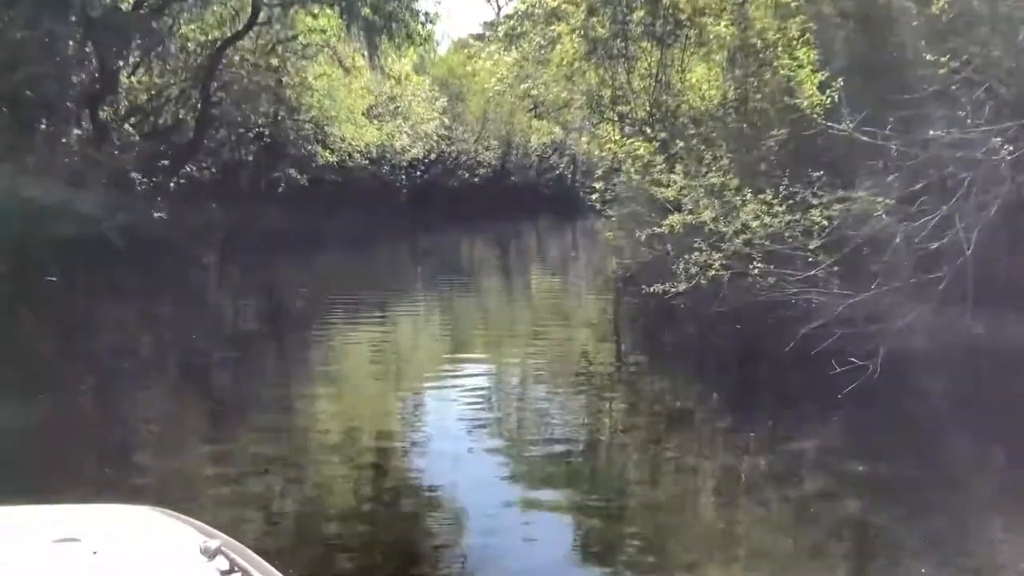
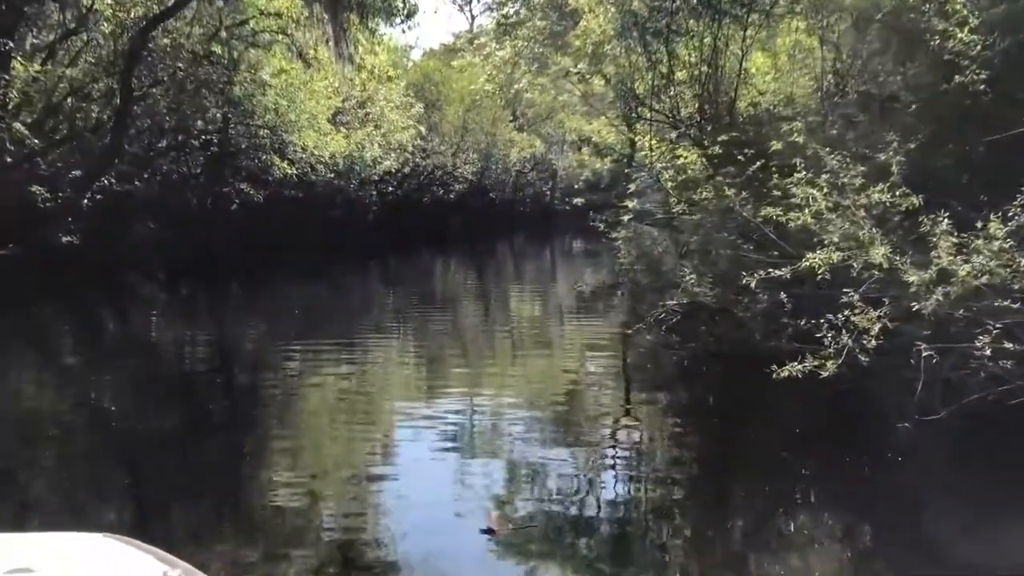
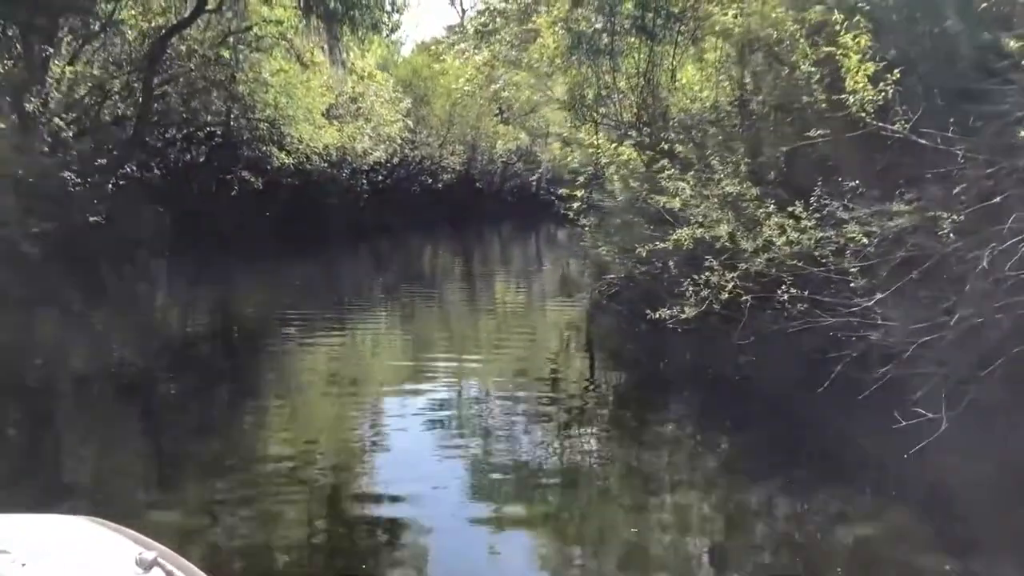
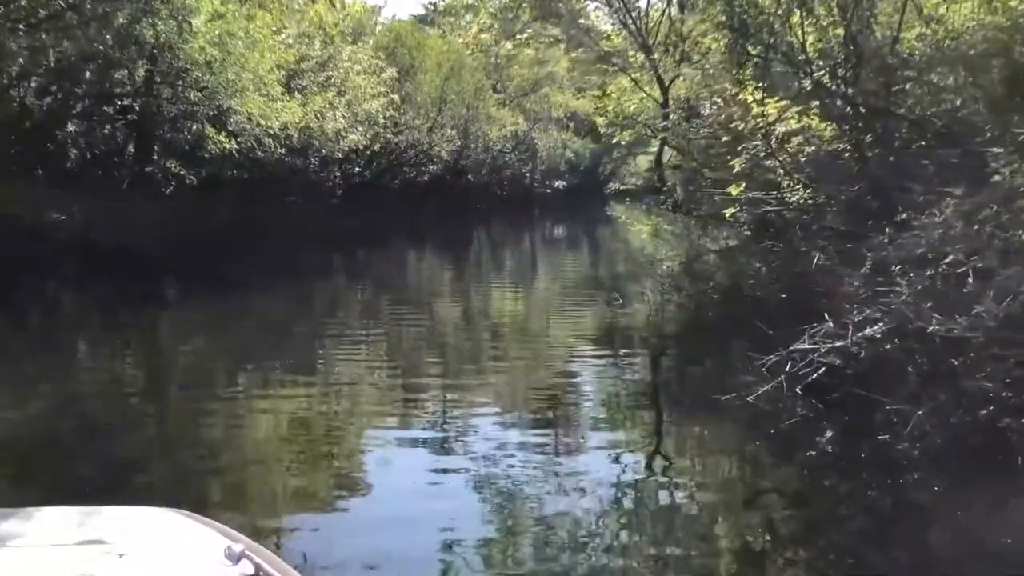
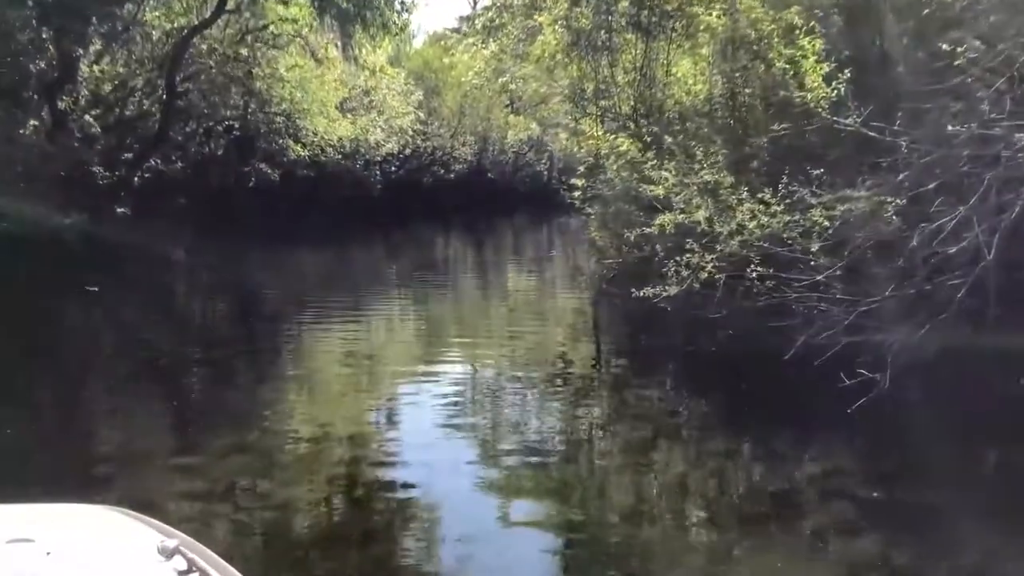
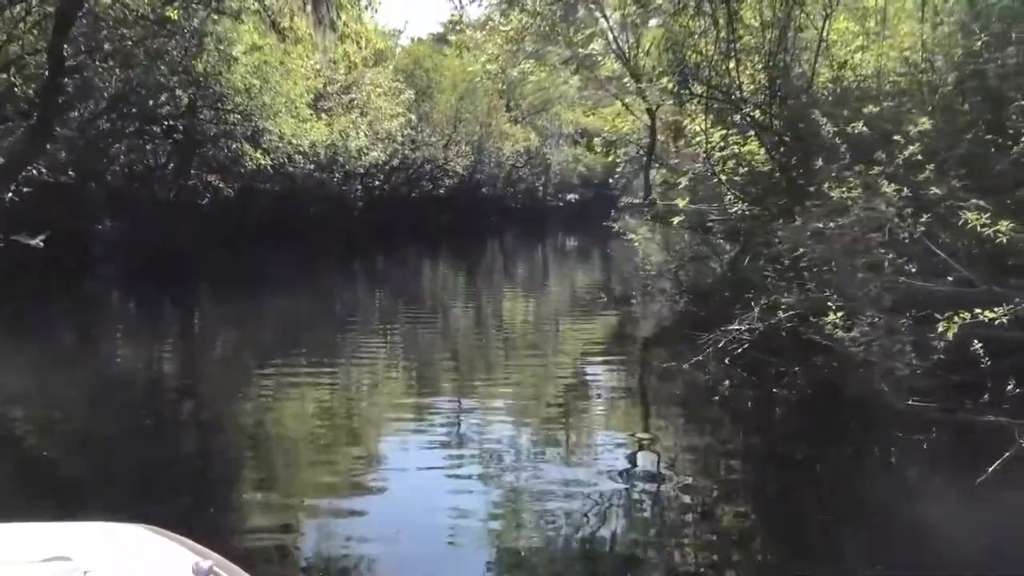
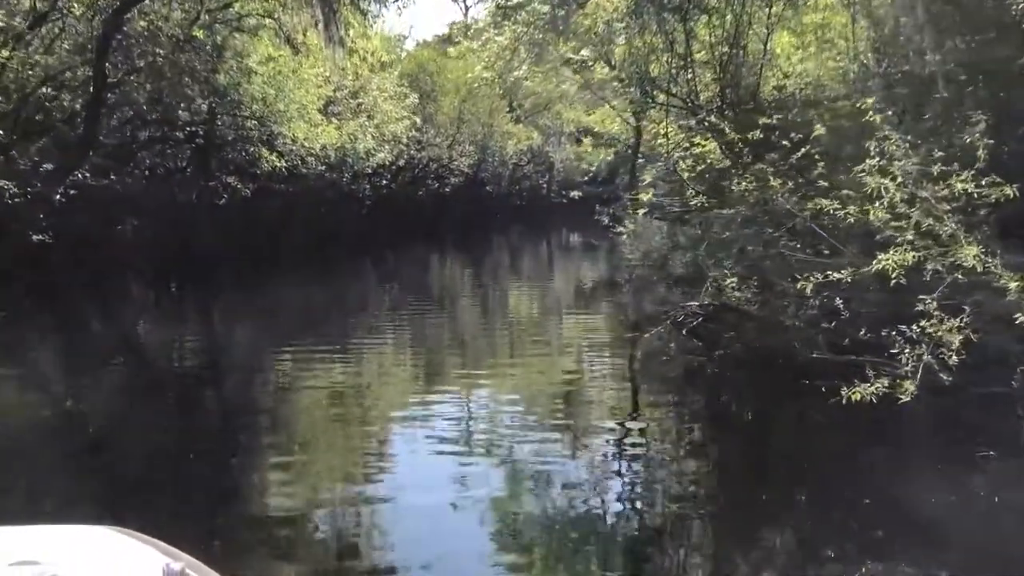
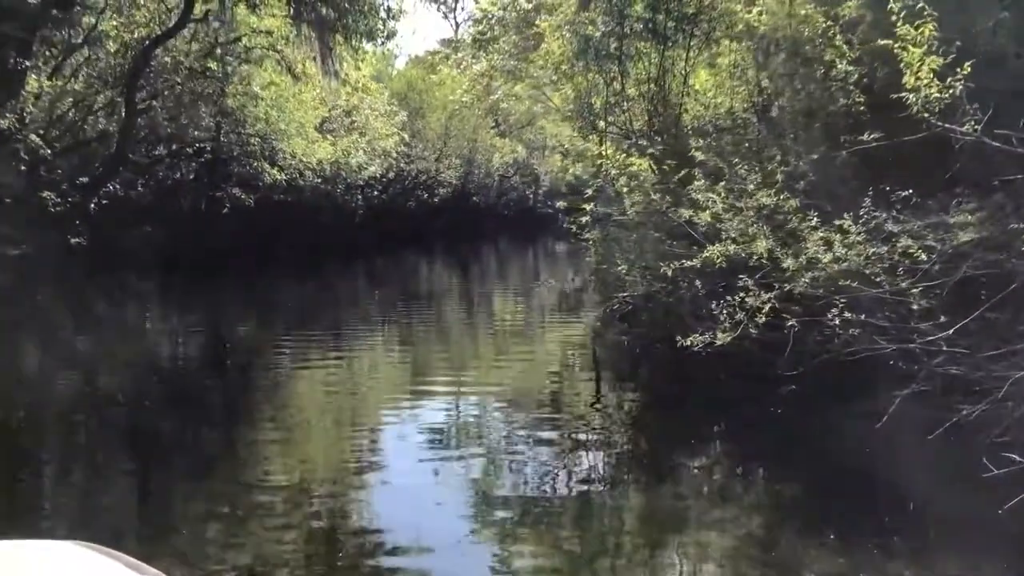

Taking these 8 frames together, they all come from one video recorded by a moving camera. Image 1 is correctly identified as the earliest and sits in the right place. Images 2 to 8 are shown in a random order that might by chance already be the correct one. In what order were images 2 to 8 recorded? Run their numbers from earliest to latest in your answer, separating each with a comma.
5, 3, 8, 2, 7, 6, 4
